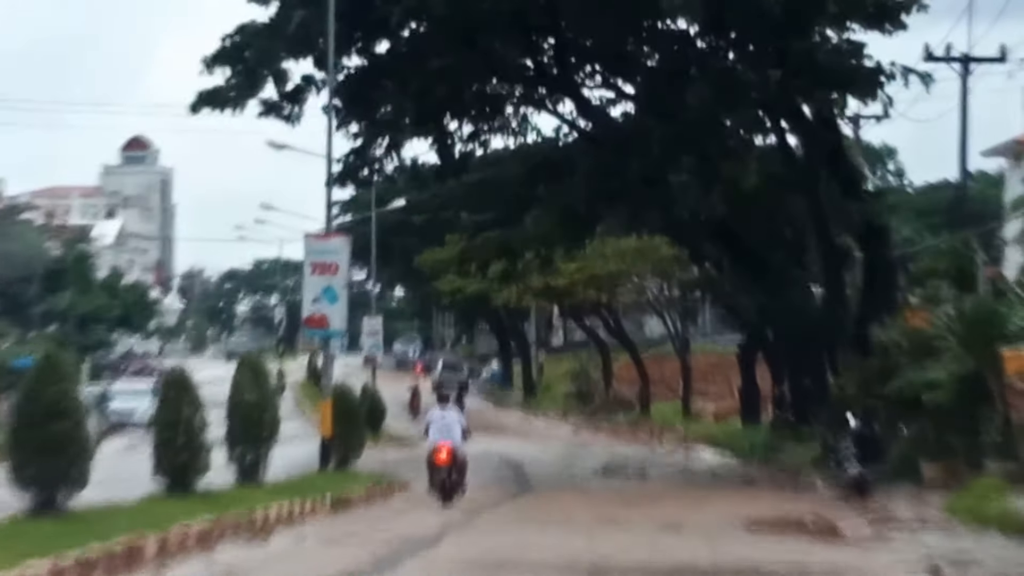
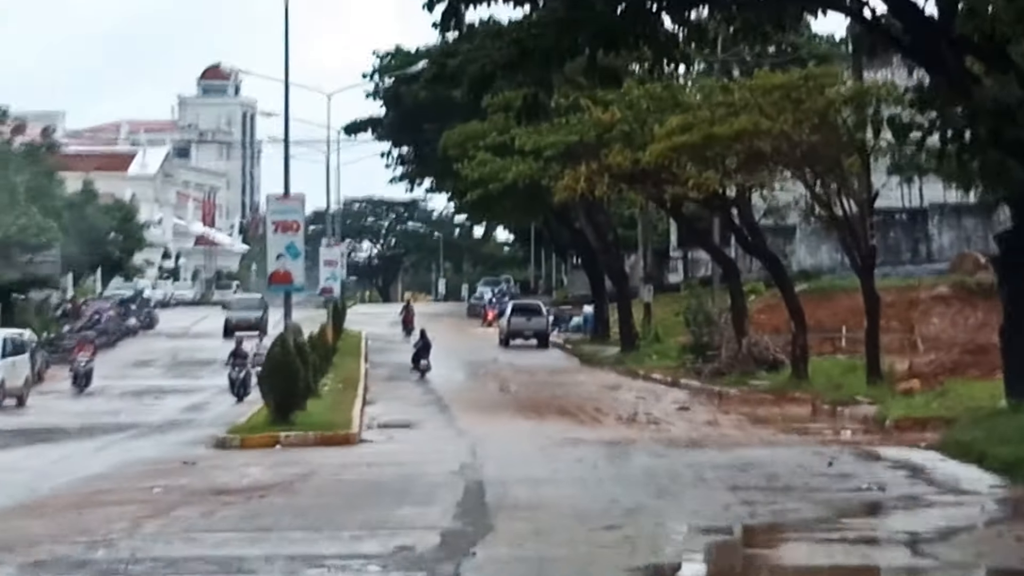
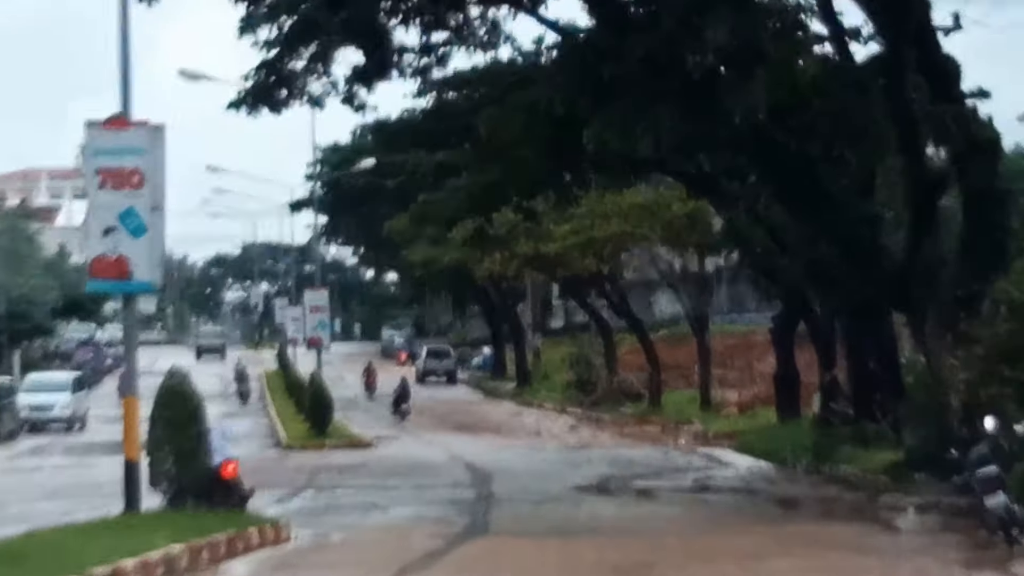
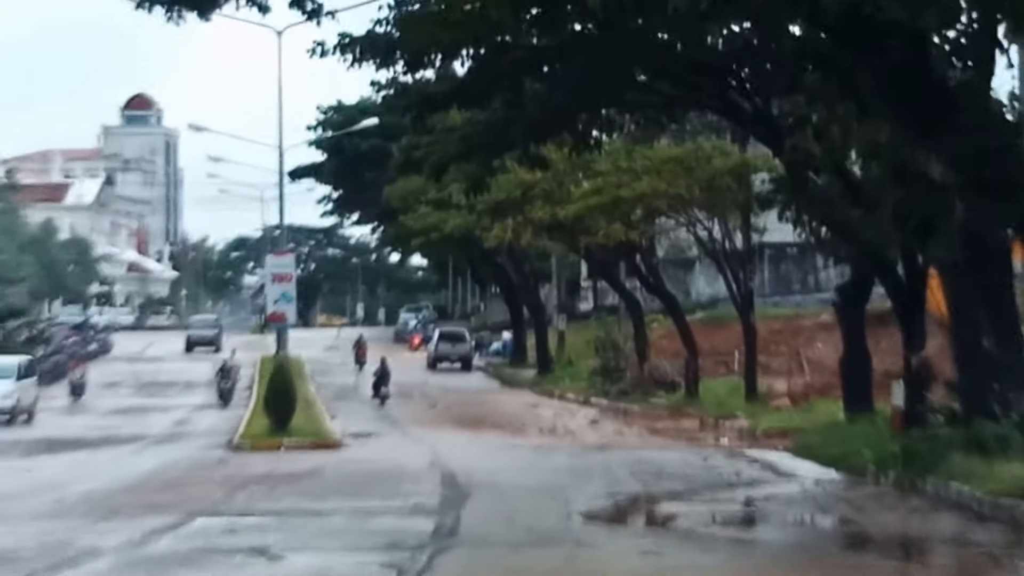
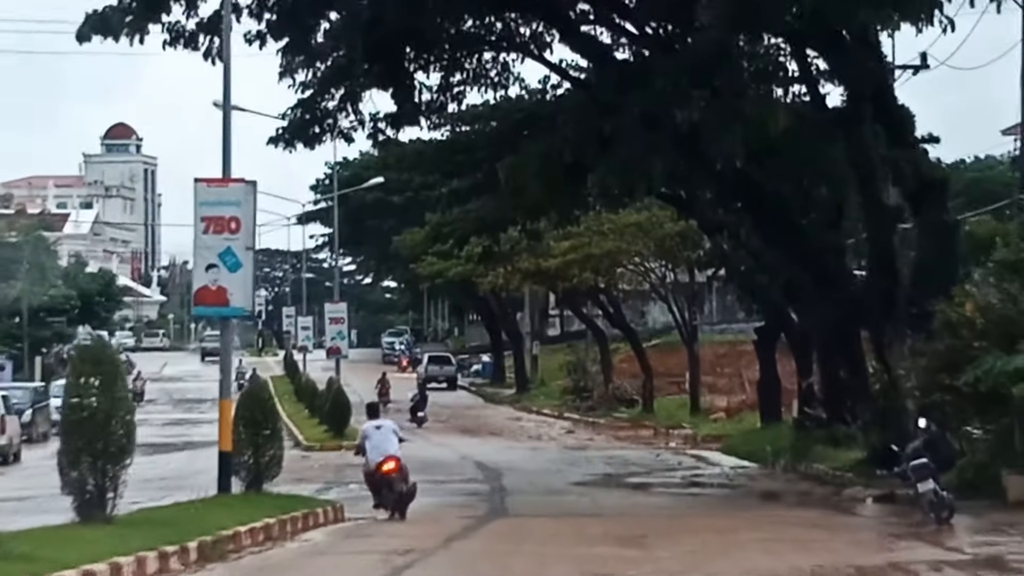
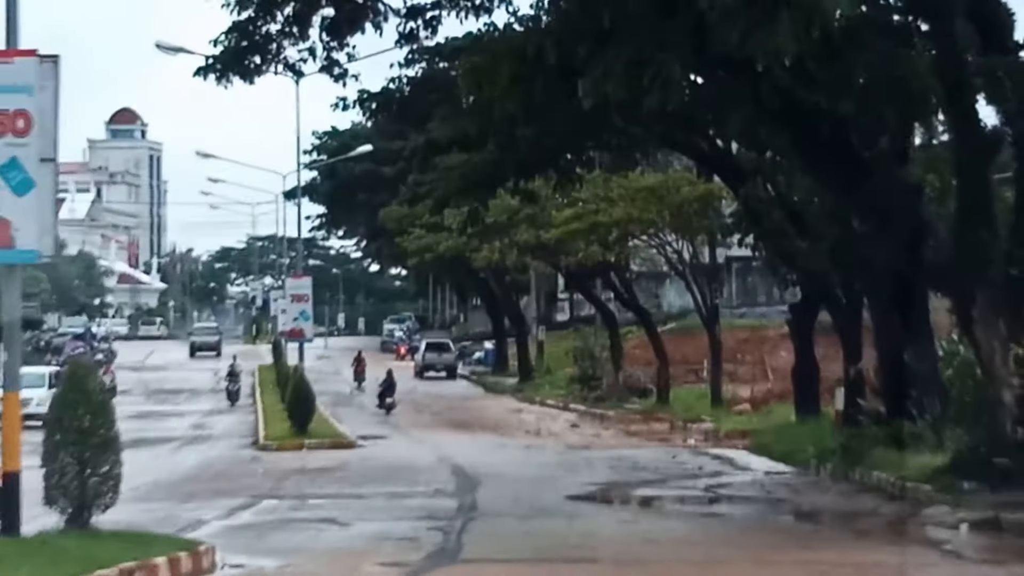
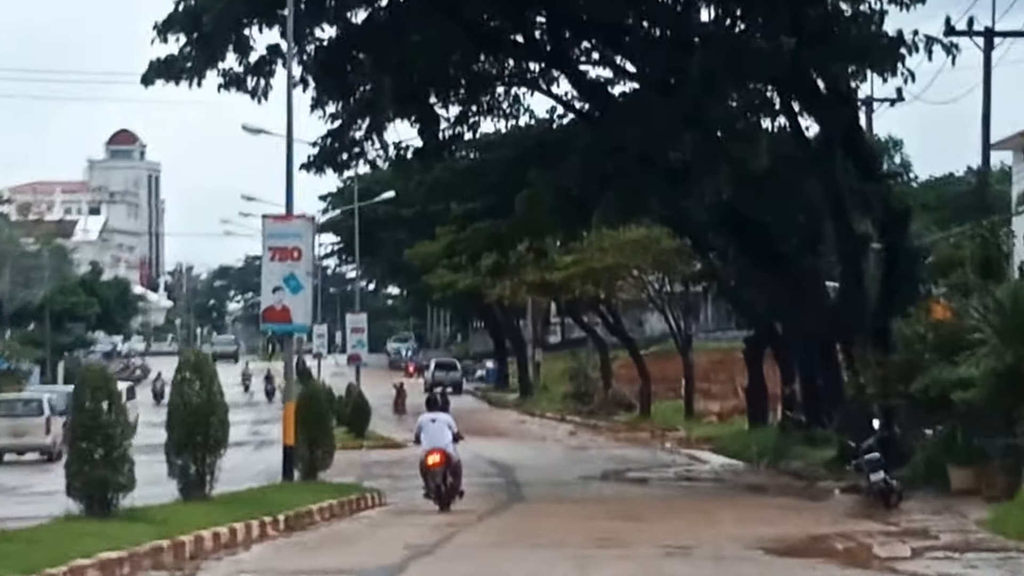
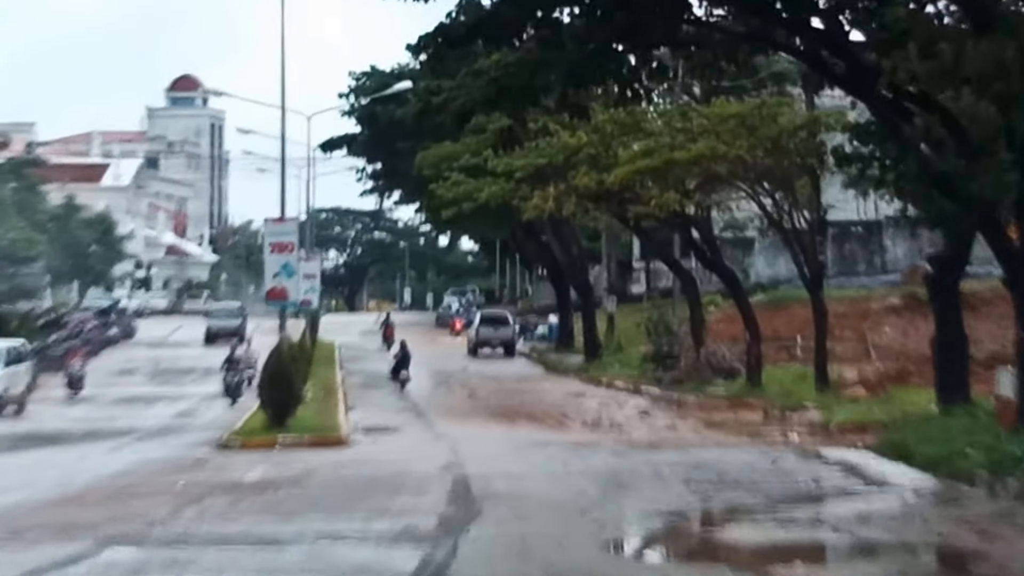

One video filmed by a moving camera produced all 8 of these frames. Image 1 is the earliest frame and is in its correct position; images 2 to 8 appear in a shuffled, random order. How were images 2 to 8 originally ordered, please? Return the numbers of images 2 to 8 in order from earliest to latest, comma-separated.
7, 5, 3, 6, 4, 8, 2
